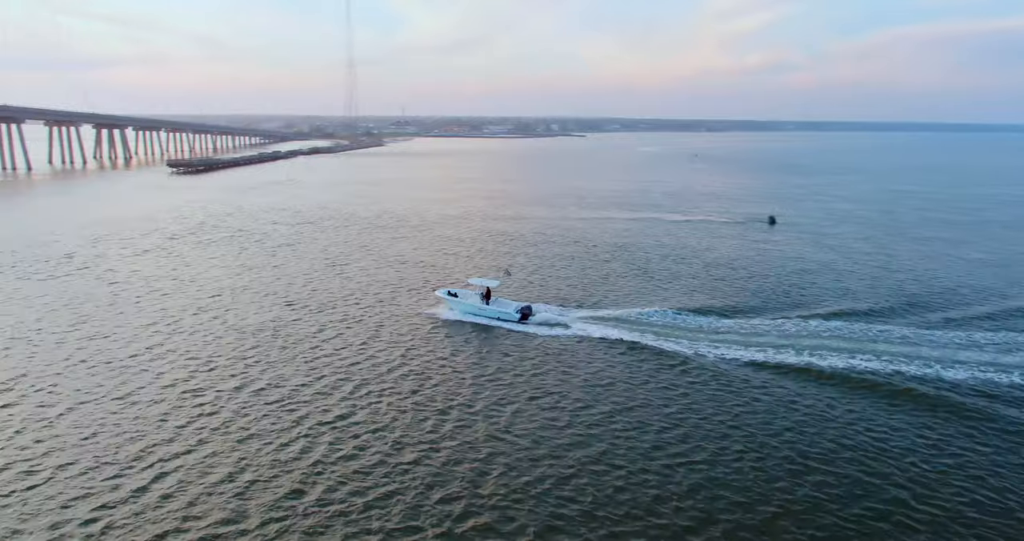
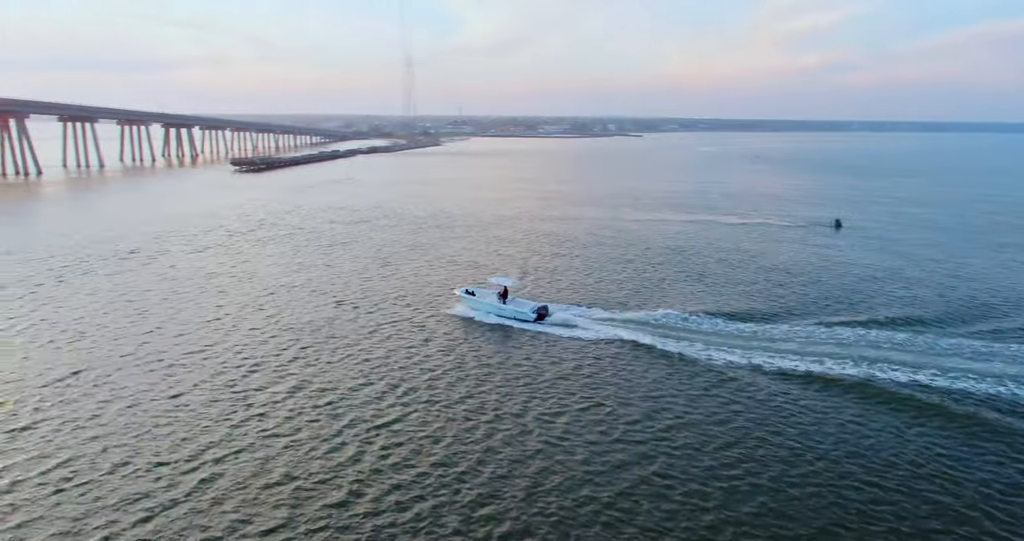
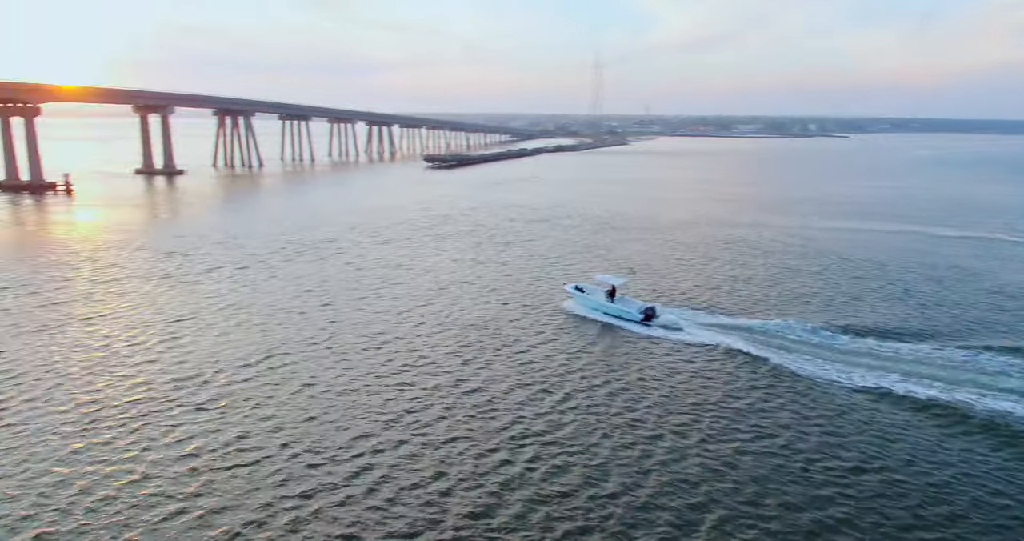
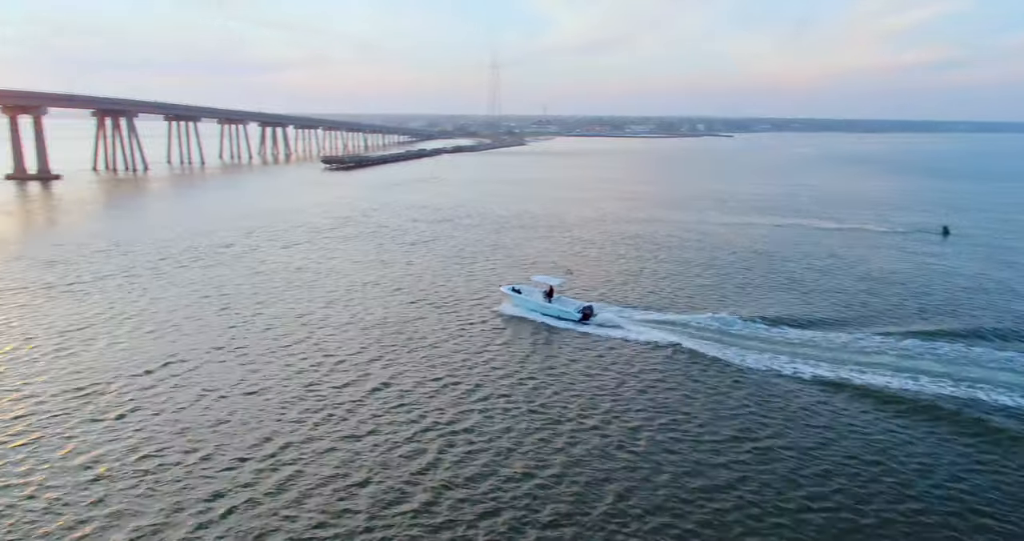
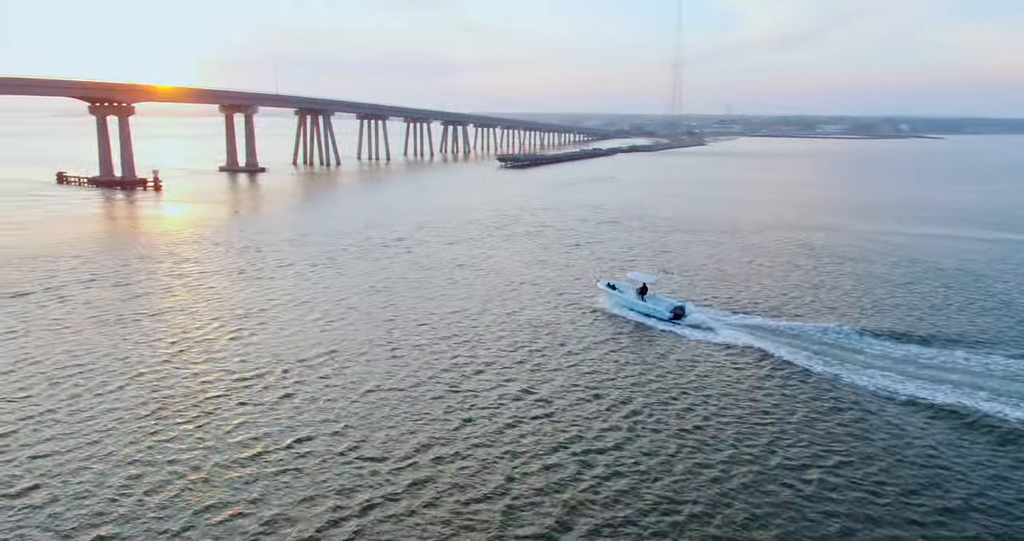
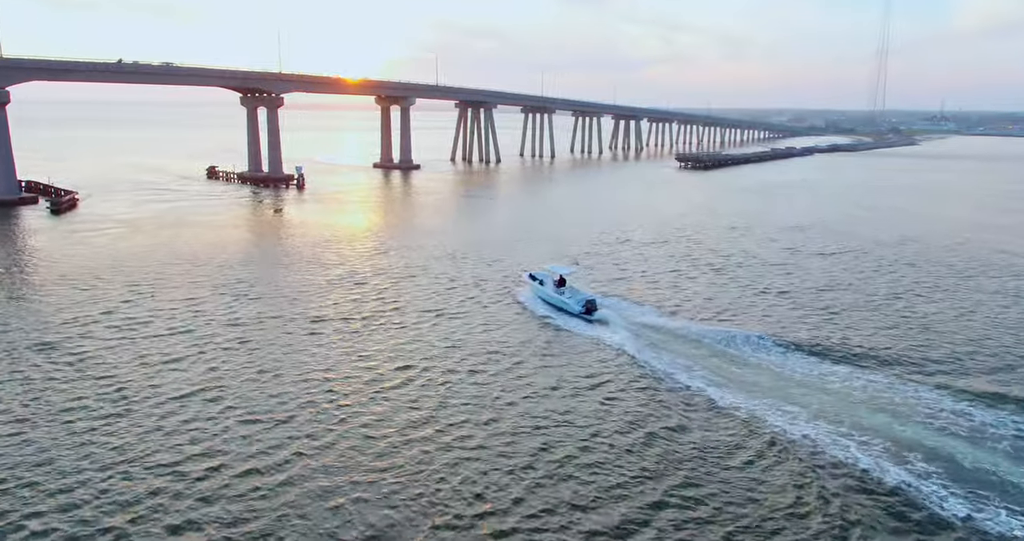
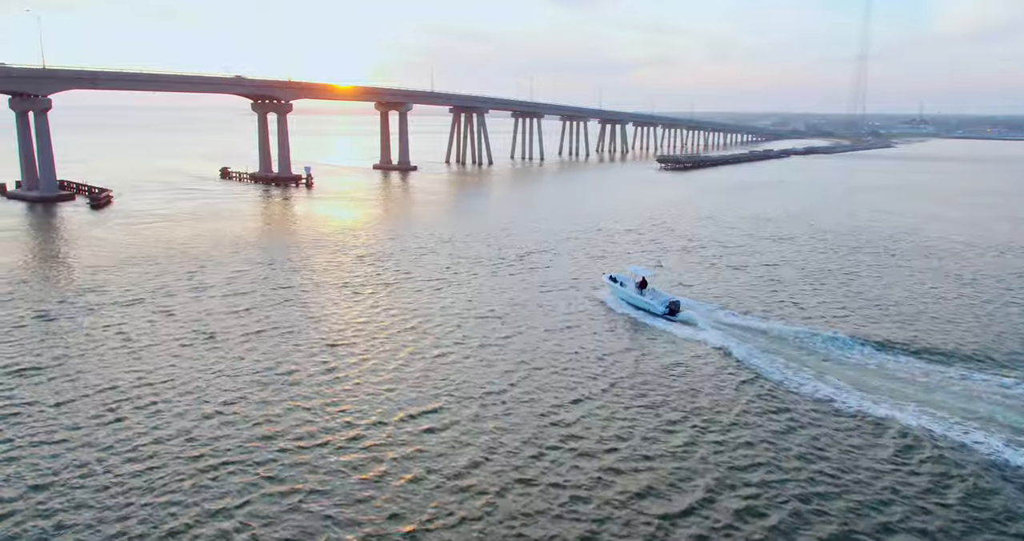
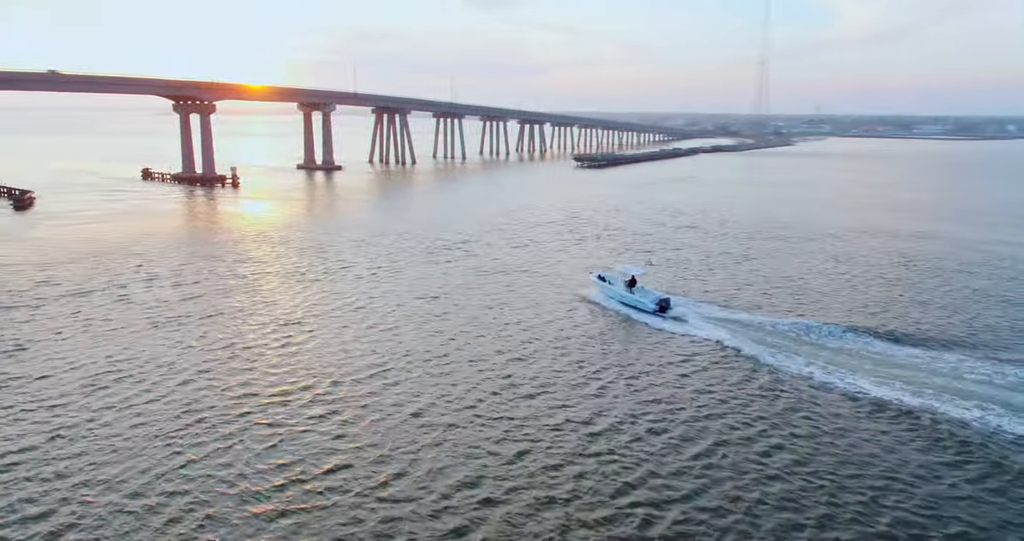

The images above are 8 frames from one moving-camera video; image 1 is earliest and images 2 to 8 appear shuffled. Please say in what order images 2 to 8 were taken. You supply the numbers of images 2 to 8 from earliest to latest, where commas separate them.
2, 4, 3, 5, 8, 7, 6
